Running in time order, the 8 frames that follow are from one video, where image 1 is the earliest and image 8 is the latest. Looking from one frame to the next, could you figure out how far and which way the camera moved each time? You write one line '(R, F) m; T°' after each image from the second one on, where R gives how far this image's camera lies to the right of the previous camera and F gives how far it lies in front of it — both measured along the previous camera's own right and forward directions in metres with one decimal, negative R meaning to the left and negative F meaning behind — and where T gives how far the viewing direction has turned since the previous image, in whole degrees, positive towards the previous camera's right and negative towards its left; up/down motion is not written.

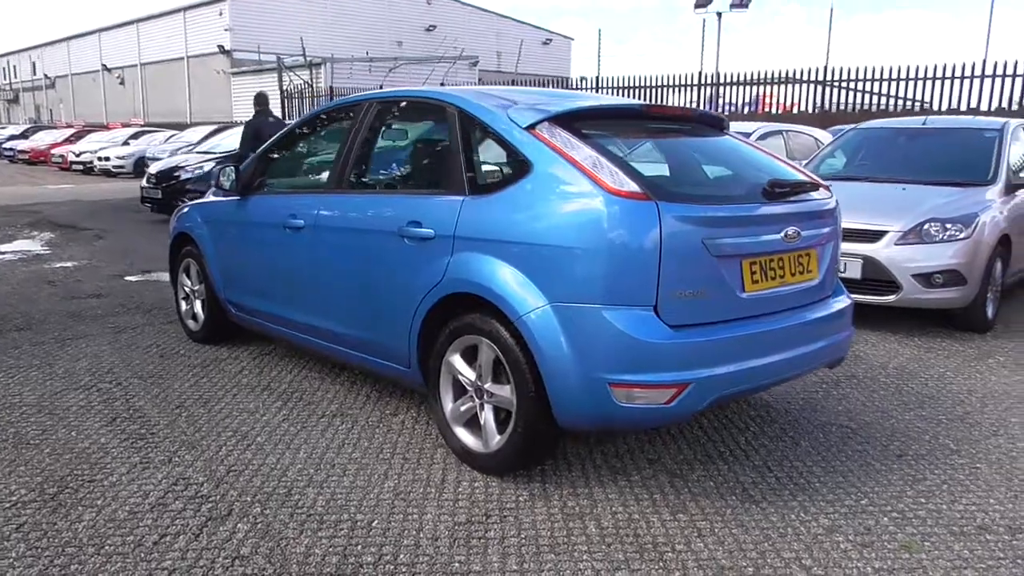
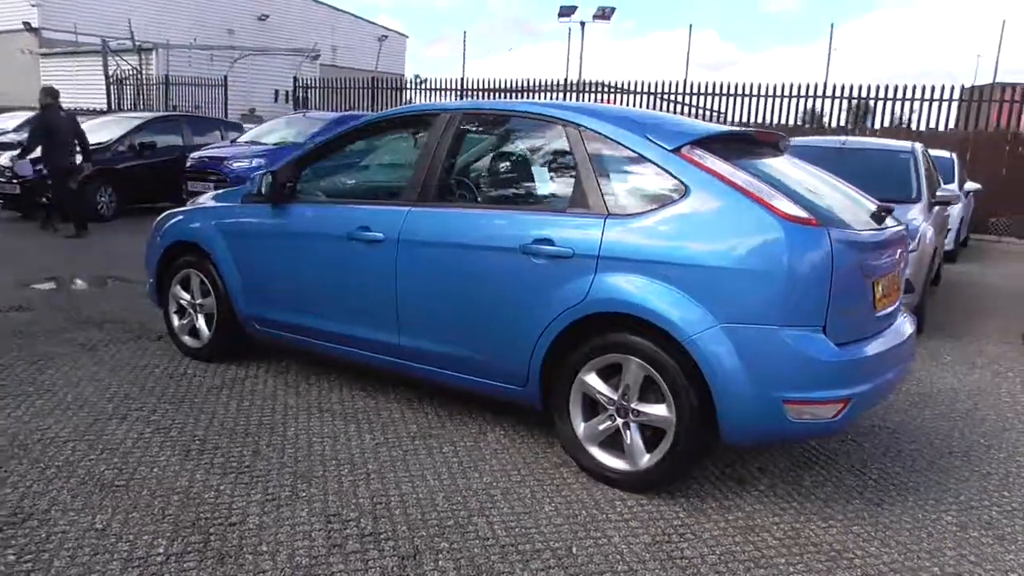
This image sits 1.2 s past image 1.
(-1.6, +0.2) m; +13°
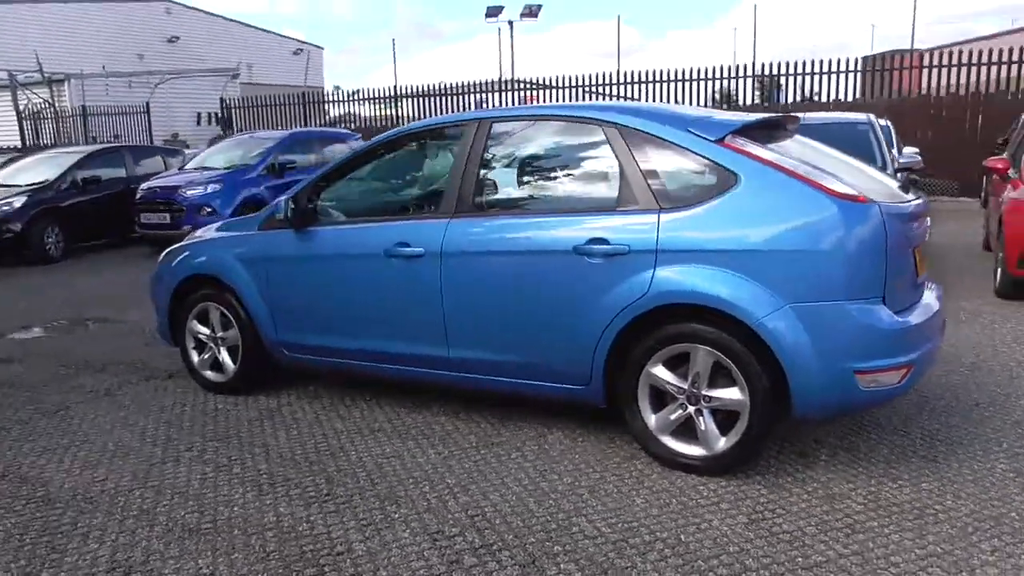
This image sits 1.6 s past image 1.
(-0.6, 0.0) m; +5°
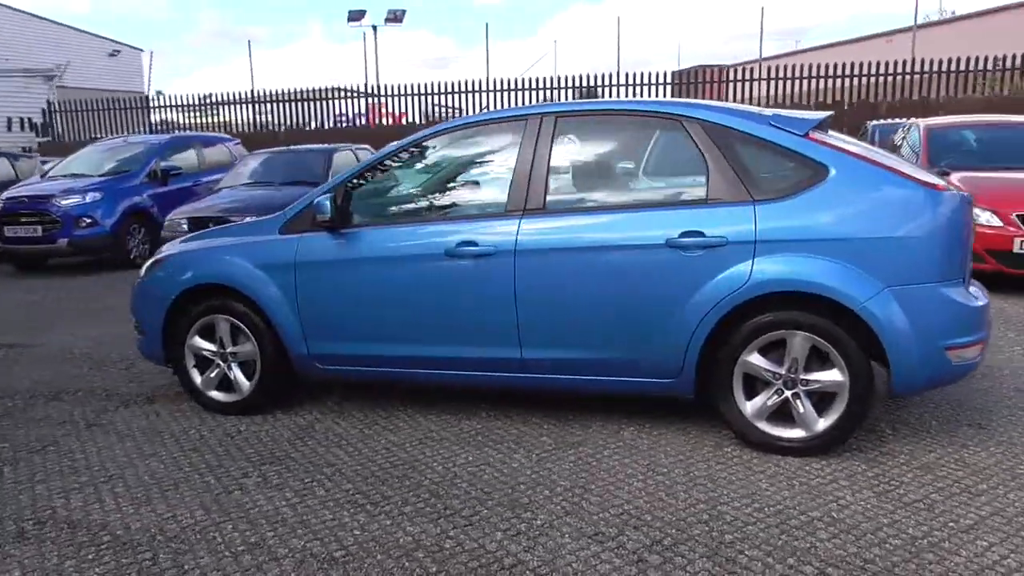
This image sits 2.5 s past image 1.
(-1.3, +0.3) m; +12°
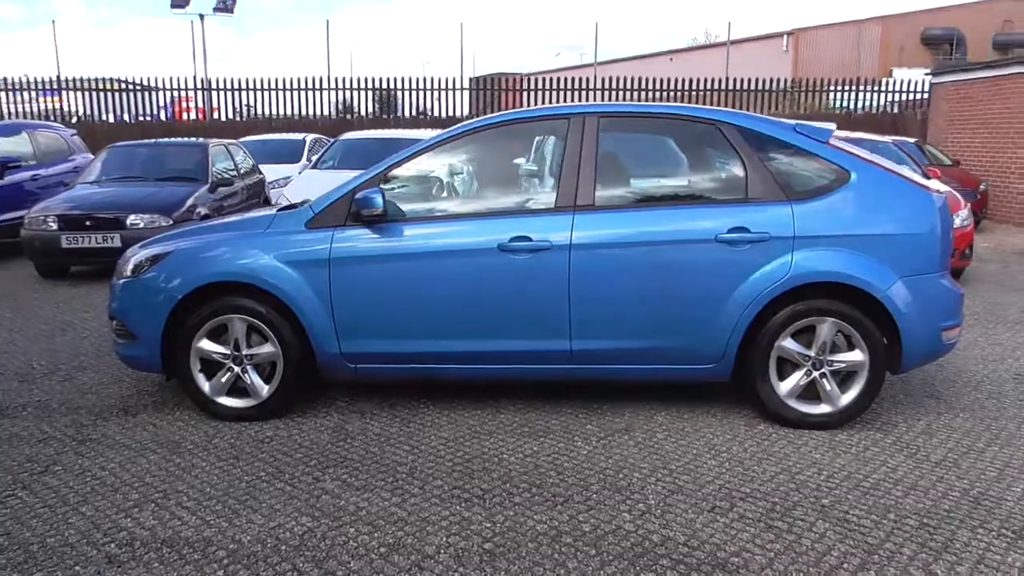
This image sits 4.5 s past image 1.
(-1.4, +0.1) m; +14°
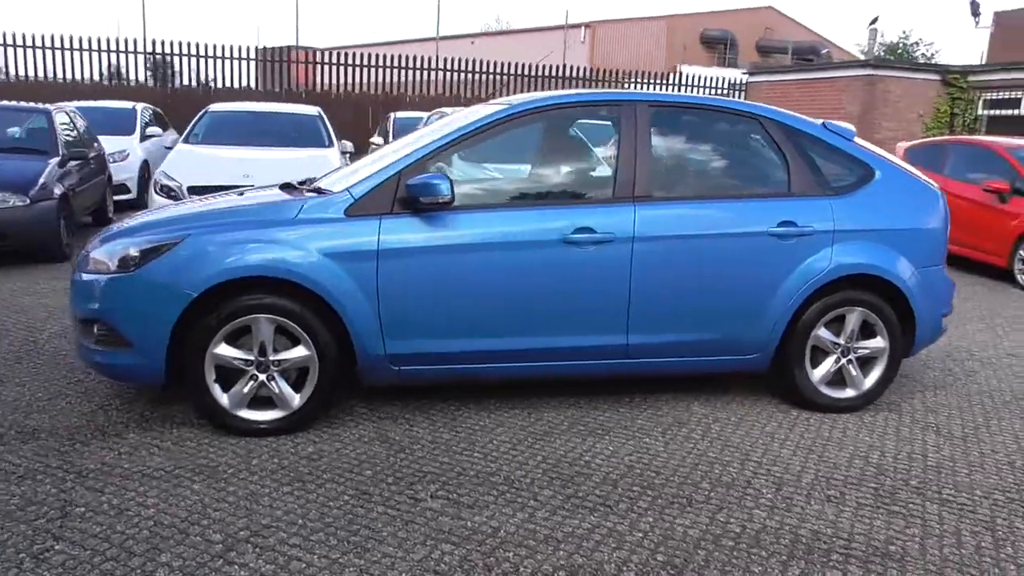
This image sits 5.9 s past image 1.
(-1.5, +0.4) m; +15°
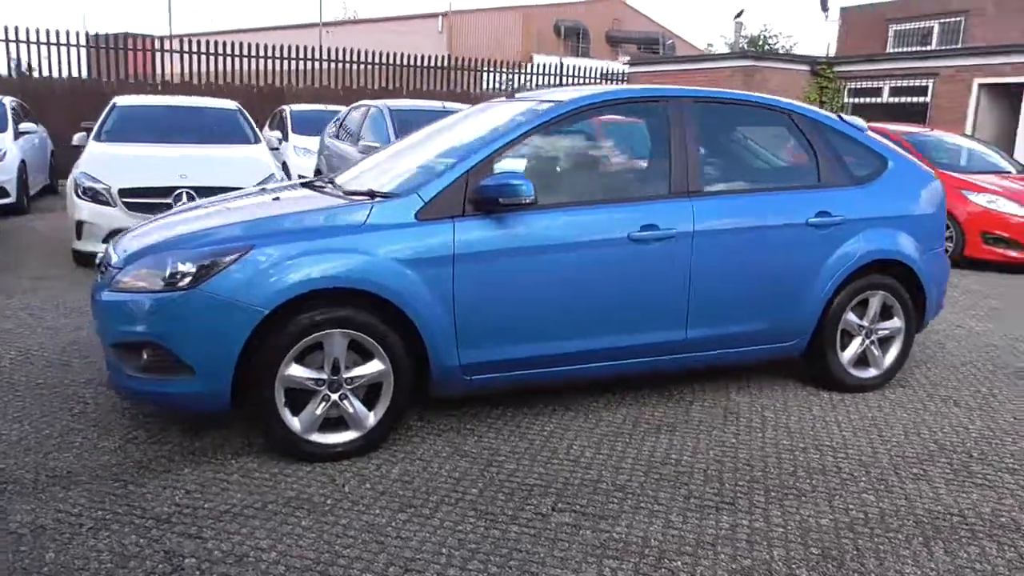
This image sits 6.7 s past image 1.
(-1.1, +0.2) m; +10°
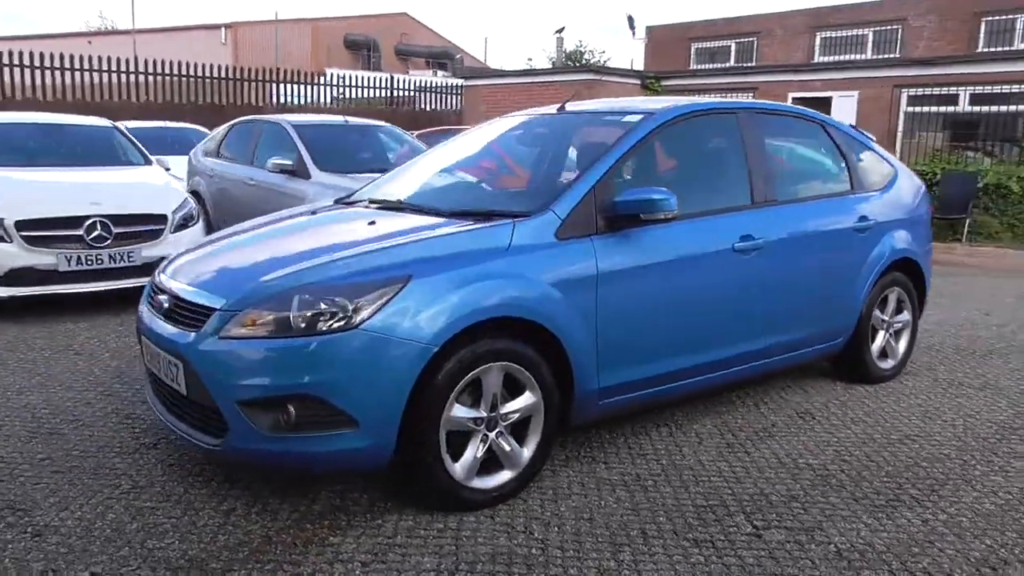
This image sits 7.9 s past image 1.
(-1.6, +0.4) m; +15°
